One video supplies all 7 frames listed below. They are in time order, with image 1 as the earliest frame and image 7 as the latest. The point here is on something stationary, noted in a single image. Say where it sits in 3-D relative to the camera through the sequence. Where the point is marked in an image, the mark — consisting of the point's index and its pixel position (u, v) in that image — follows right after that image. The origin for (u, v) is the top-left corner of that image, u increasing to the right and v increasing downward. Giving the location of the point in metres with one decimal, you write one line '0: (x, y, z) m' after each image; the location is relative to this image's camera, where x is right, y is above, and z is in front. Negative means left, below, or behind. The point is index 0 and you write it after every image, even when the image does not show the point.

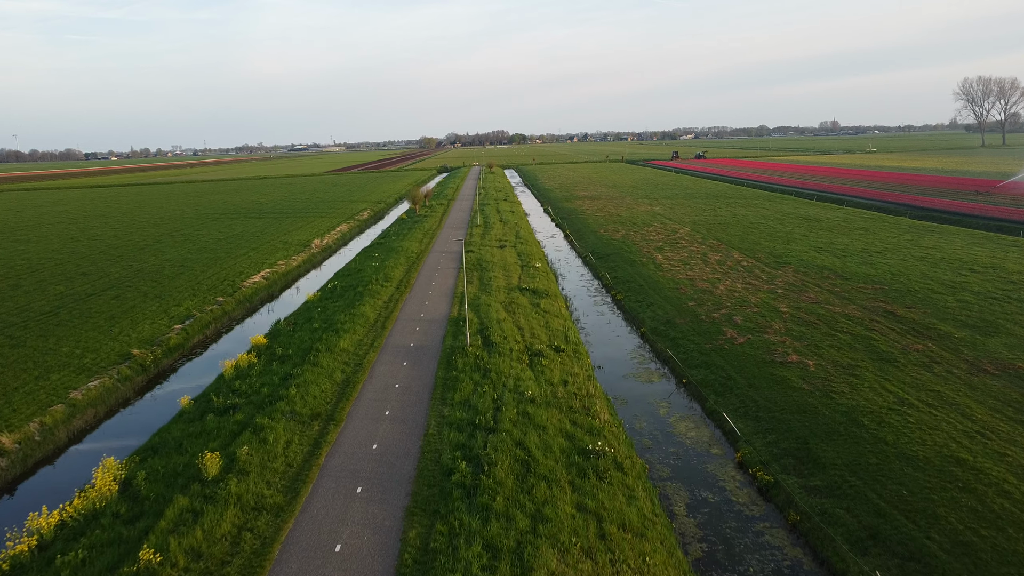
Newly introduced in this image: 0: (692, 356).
0: (+4.1, -1.6, +16.8) m
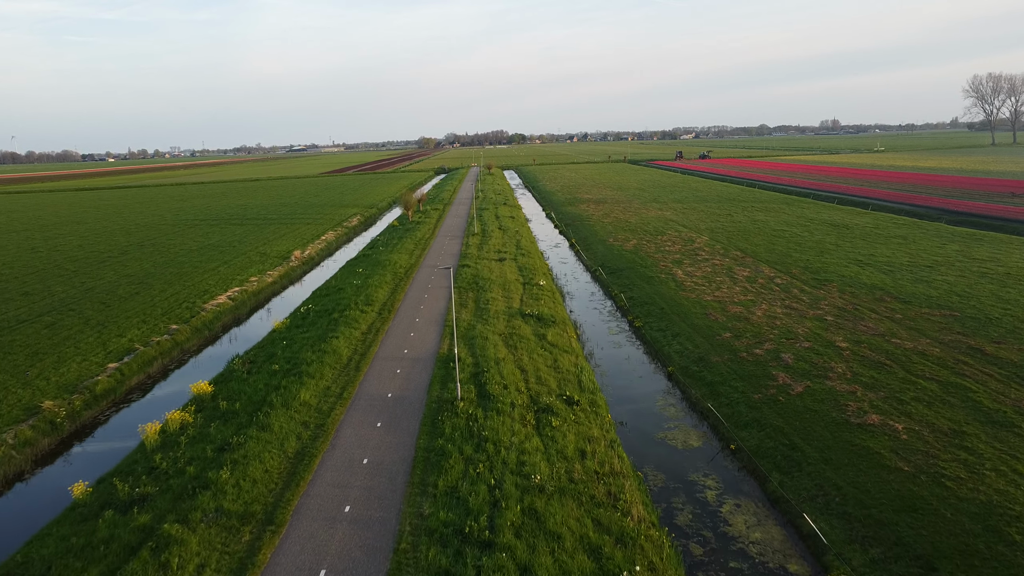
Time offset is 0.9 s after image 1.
0: (+4.1, -2.2, +13.4) m
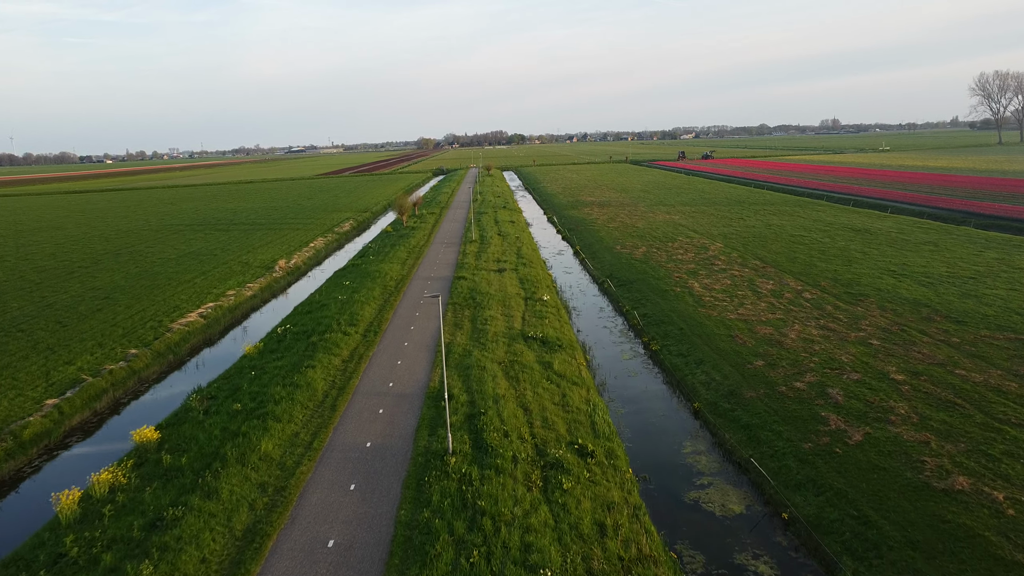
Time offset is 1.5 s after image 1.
0: (+4.1, -2.7, +11.2) m
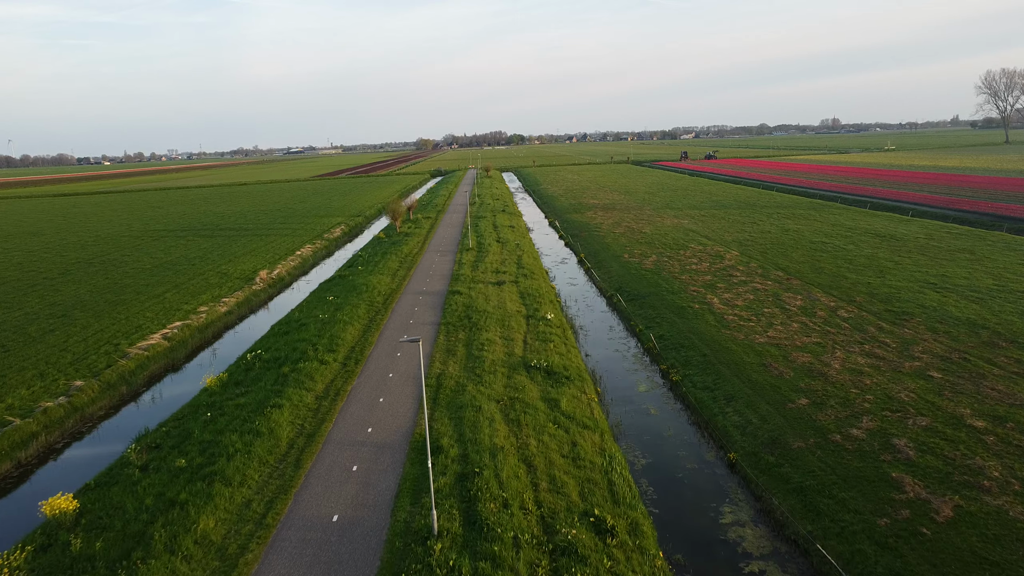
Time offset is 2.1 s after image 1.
0: (+4.1, -3.1, +8.8) m
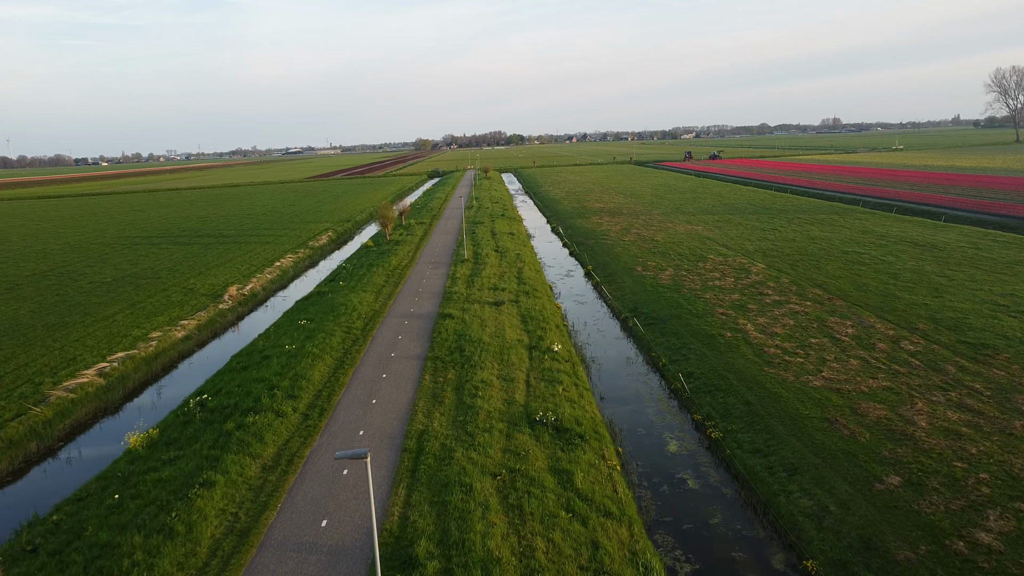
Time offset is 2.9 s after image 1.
0: (+4.1, -3.7, +5.7) m
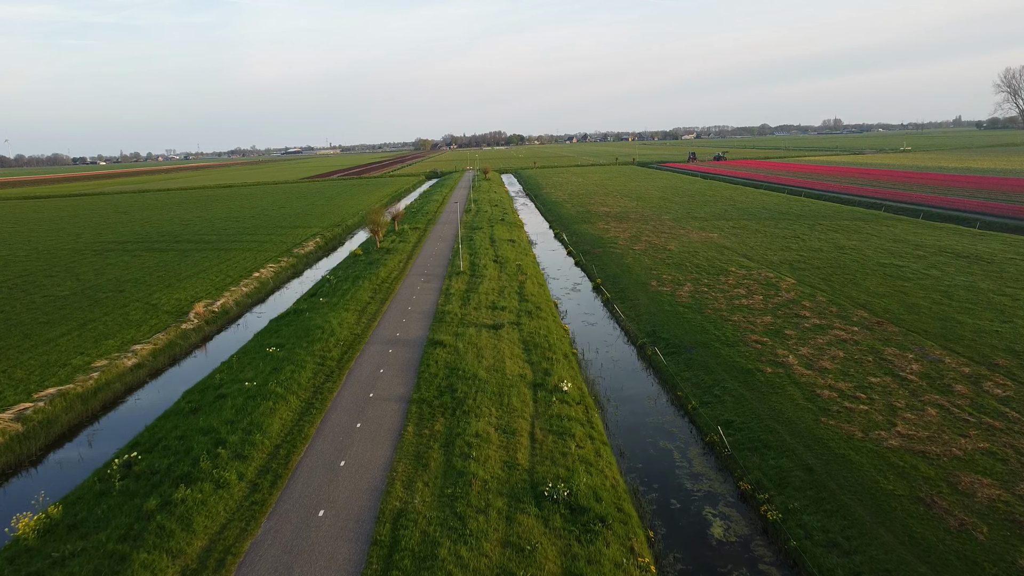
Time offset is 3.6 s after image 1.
0: (+4.2, -4.2, +2.9) m
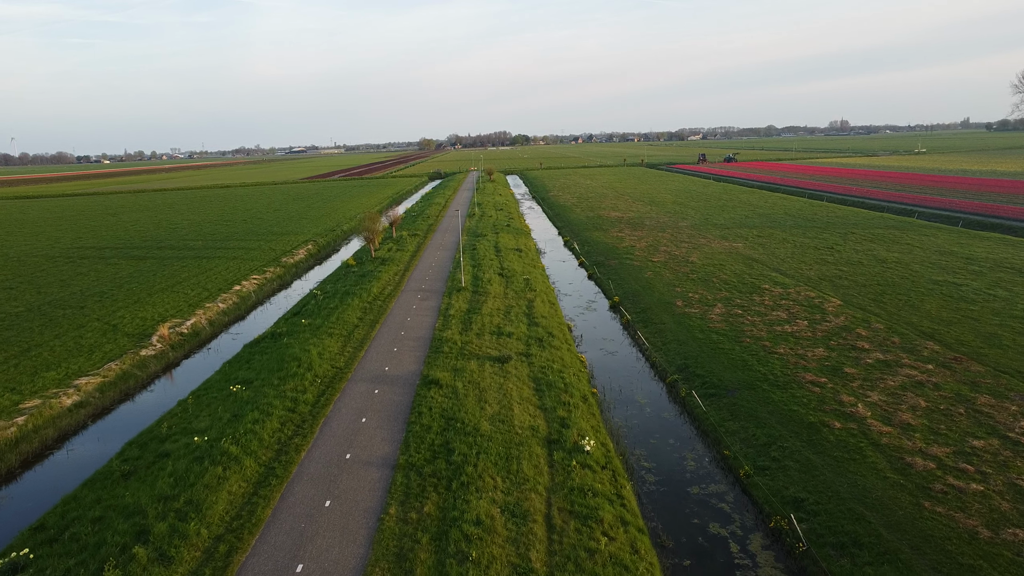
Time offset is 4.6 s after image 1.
0: (+4.2, -4.8, +0.1) m
